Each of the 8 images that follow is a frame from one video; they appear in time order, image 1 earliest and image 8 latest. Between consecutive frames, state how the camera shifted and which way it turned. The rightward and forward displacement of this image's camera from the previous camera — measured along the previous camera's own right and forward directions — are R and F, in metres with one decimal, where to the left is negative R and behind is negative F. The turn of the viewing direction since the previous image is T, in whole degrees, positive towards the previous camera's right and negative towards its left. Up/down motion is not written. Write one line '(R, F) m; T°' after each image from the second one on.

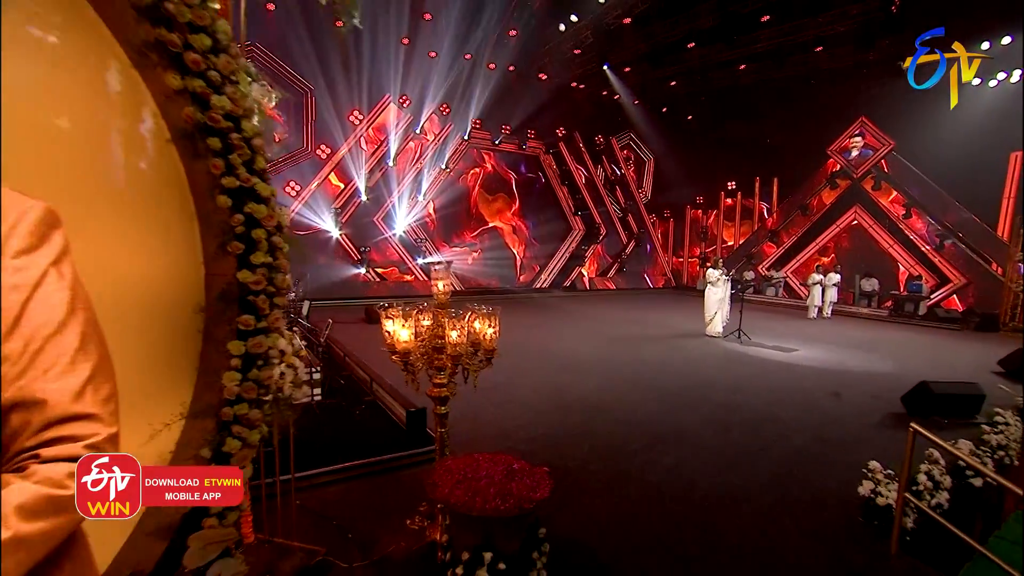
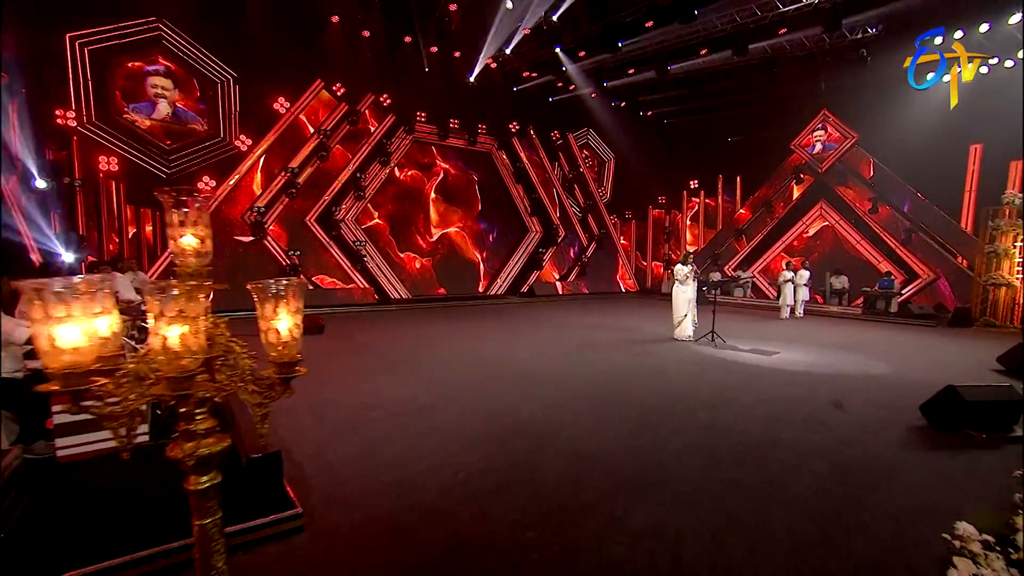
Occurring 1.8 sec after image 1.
(+0.4, +1.2) m; +4°
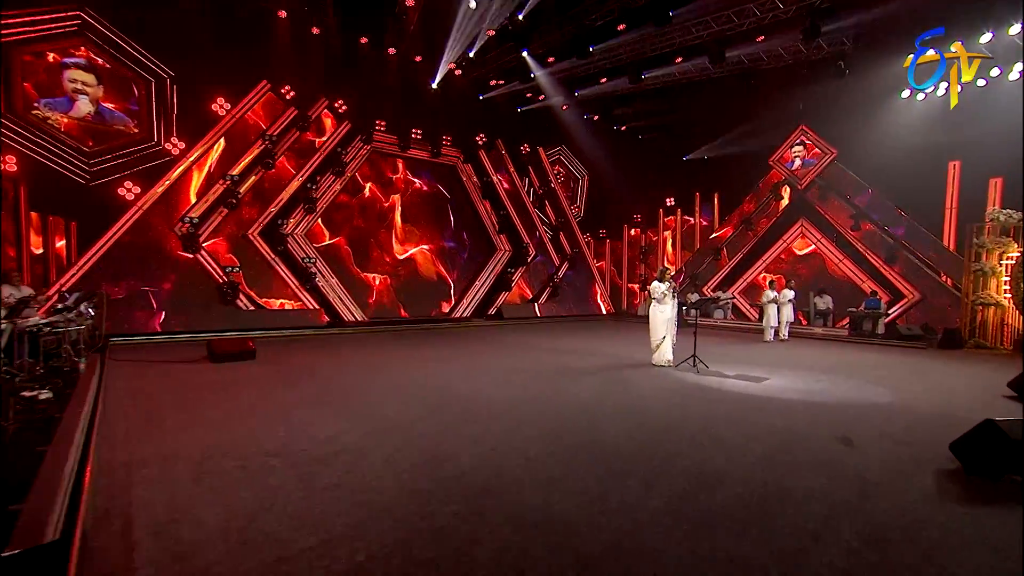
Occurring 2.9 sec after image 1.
(+0.3, +1.0) m; +2°
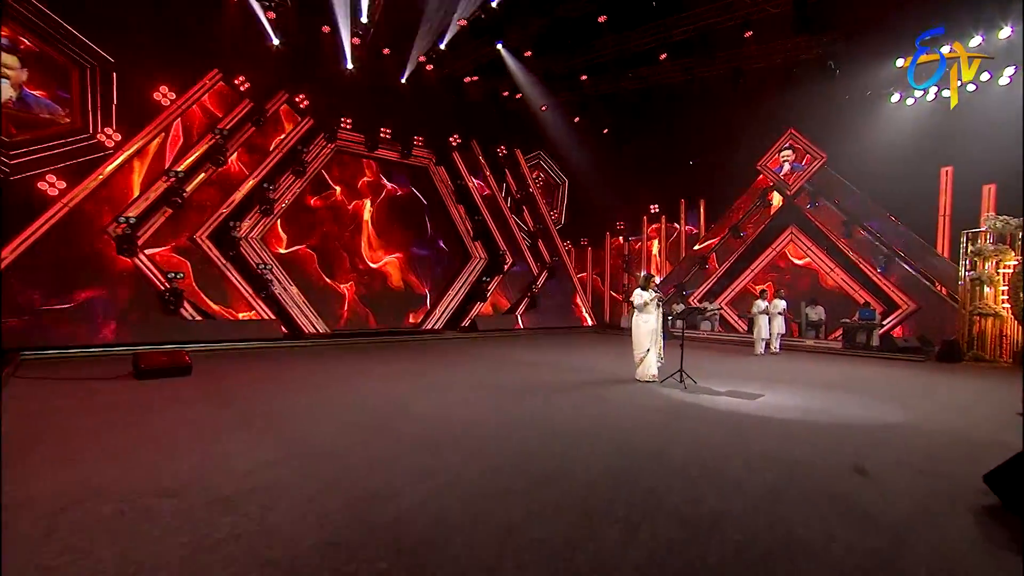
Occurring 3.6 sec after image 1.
(+0.3, +0.8) m; +2°
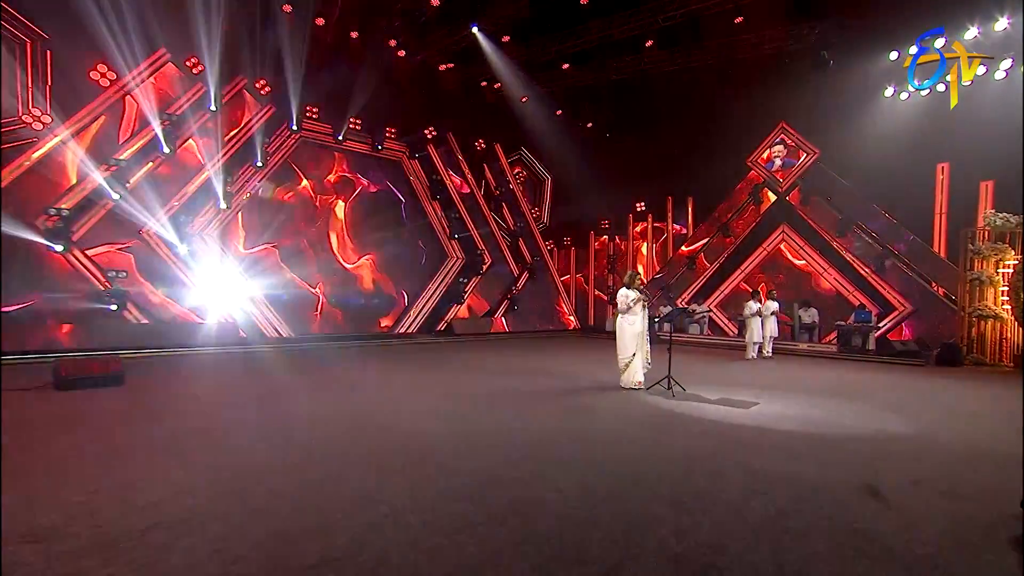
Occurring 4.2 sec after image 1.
(+0.2, +0.7) m; +1°
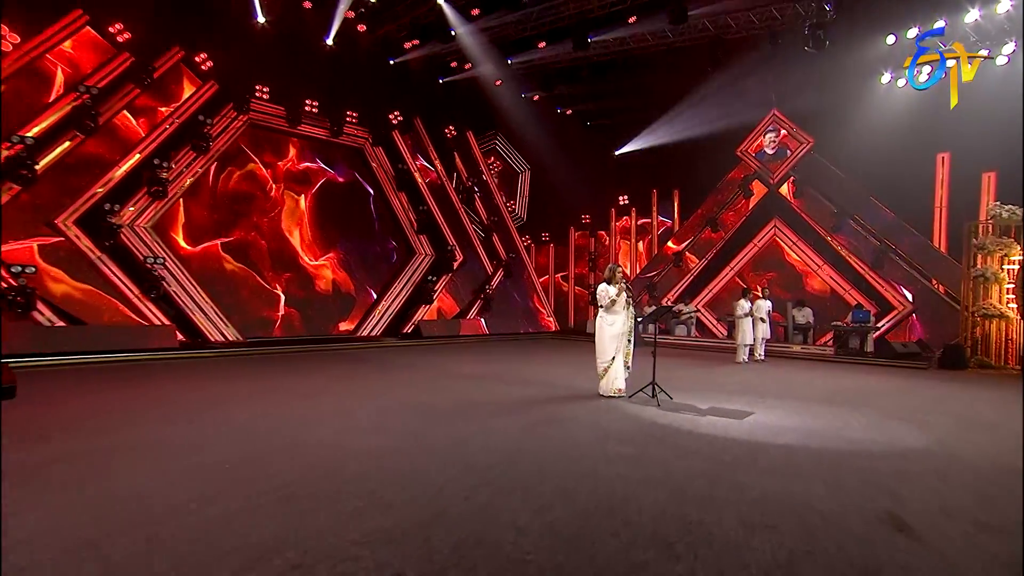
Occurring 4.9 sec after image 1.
(+0.3, +0.9) m; +1°
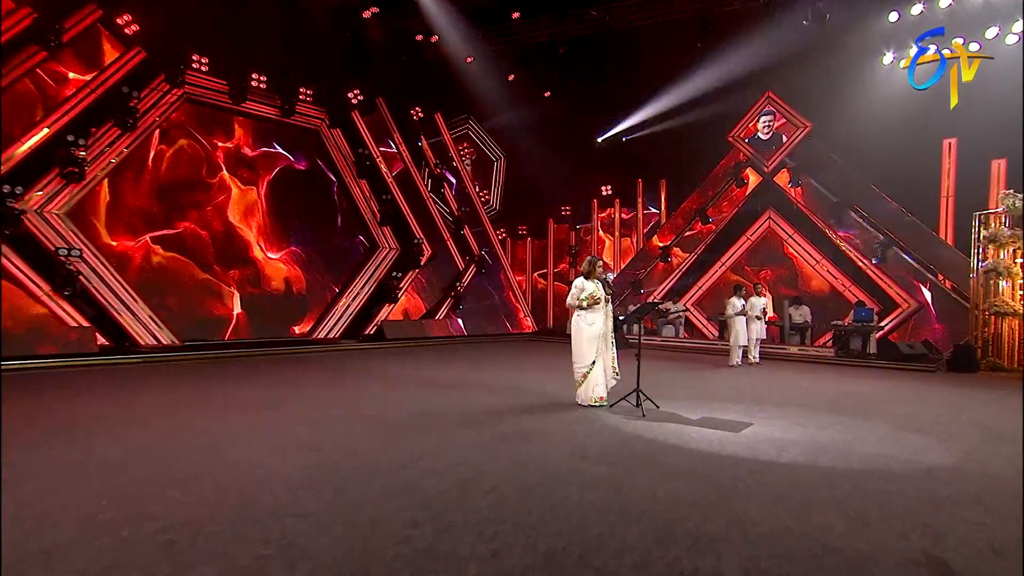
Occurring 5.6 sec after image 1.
(+0.3, +0.9) m; +1°
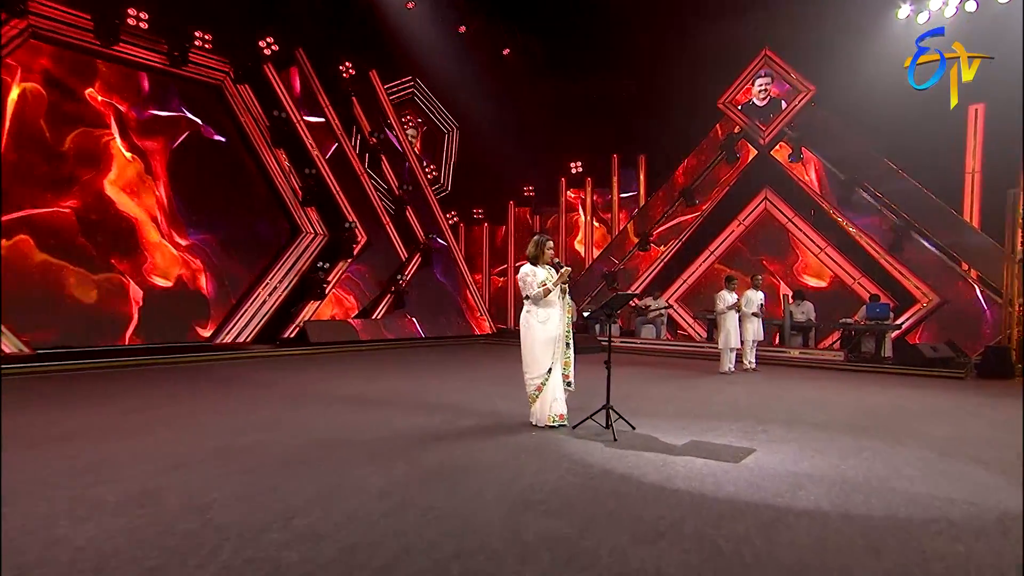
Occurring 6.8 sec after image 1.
(+0.6, +1.5) m; +2°
